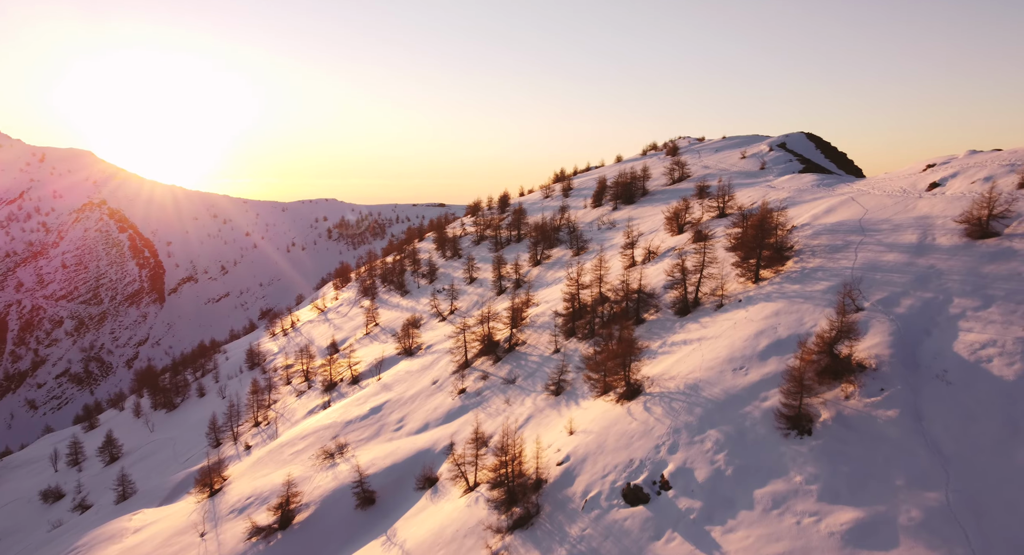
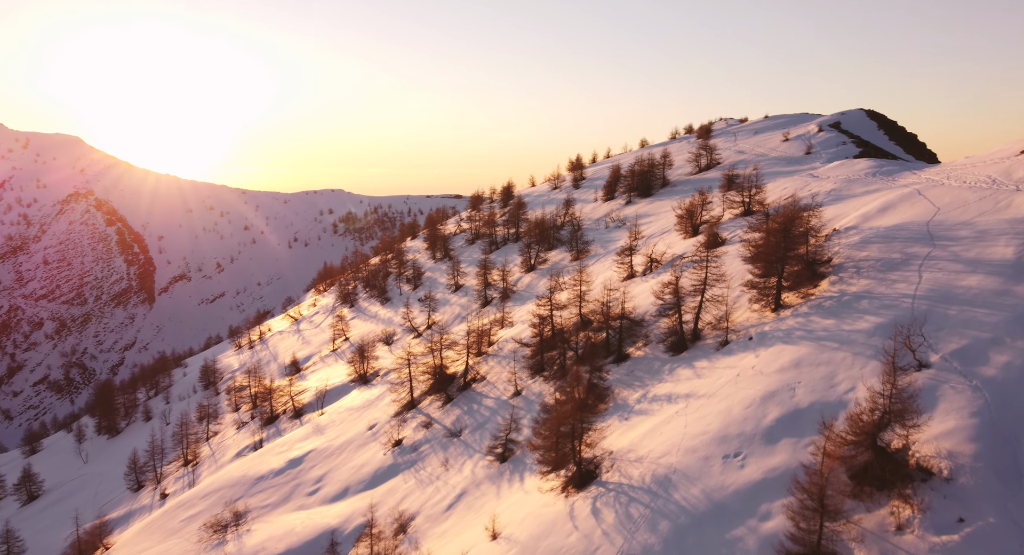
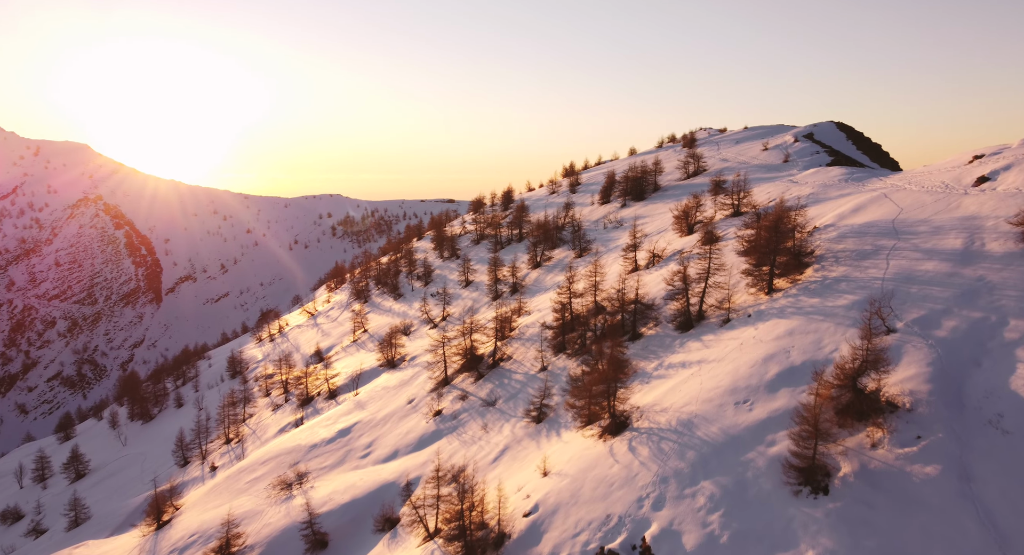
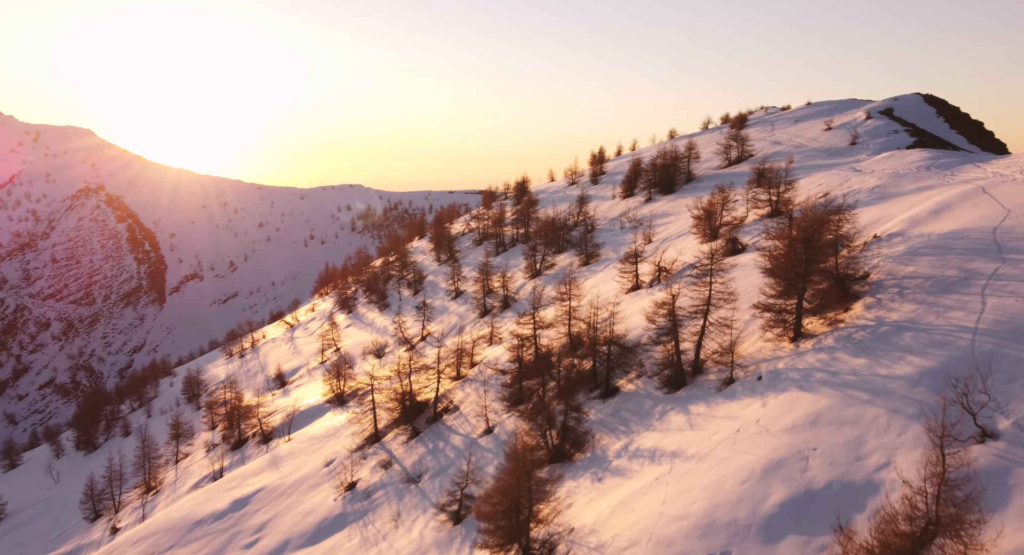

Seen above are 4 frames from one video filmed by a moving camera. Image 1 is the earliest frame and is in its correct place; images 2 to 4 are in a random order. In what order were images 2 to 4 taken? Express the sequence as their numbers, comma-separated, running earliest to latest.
3, 2, 4
